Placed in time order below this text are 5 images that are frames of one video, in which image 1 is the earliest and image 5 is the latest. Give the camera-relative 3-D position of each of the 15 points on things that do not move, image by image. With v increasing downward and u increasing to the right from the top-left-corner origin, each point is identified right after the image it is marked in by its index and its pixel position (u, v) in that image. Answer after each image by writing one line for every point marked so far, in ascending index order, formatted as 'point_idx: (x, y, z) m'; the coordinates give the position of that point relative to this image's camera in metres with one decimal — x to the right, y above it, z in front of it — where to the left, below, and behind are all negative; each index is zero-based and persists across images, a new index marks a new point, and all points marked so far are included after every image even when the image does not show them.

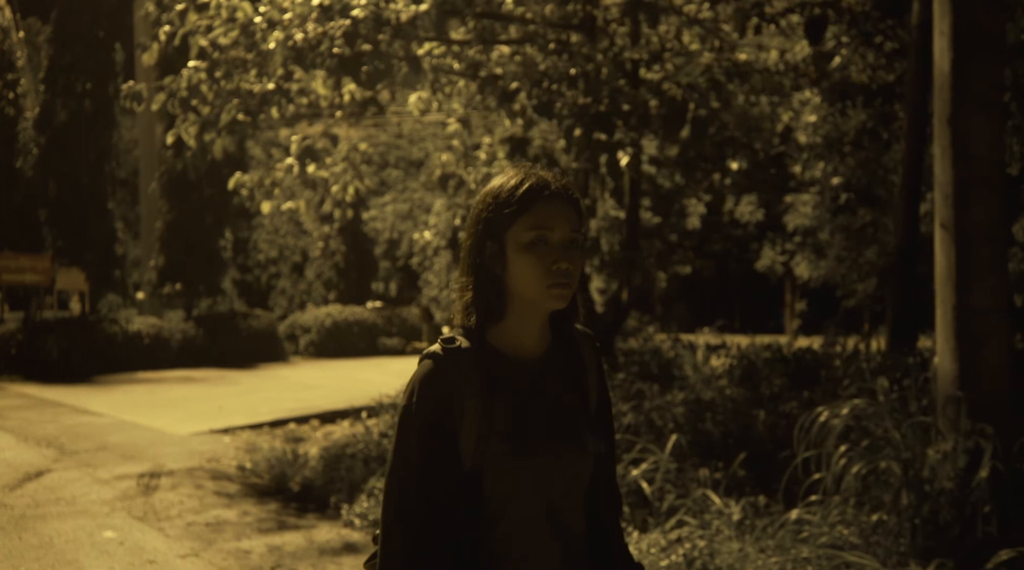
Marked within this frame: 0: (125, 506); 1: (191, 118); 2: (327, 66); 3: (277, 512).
0: (-3.4, -2.0, +8.3) m
1: (-3.6, +2.0, +10.8) m
2: (-2.1, +2.4, +10.4) m
3: (-2.0, -1.9, +7.9) m
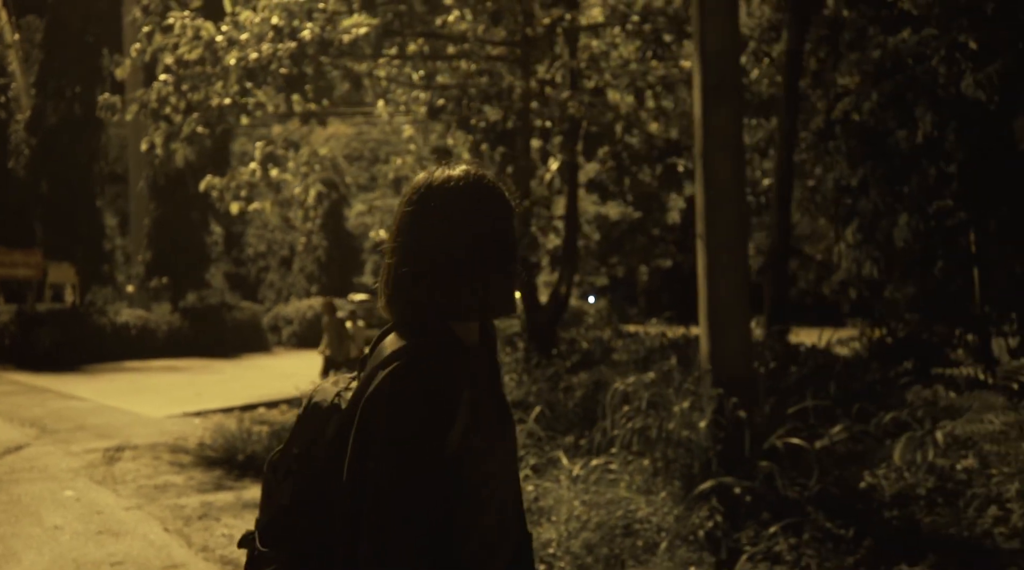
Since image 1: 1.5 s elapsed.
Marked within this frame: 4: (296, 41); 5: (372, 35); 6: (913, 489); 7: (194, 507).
0: (-4.3, -1.9, +9.6) m
1: (-4.5, +2.1, +12.0) m
2: (-3.0, +2.5, +11.6) m
3: (-2.9, -1.9, +9.1) m
4: (-2.6, +3.0, +11.4) m
5: (-1.8, +3.1, +11.8) m
6: (+2.2, -1.1, +5.0) m
7: (-2.7, -1.9, +7.9) m
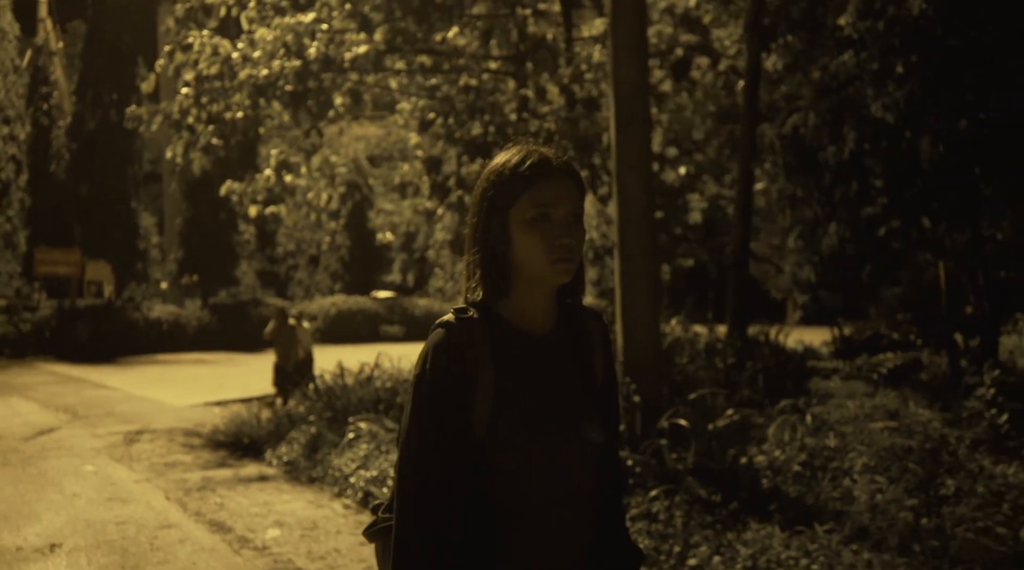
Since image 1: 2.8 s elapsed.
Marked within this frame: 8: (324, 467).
0: (-4.6, -1.9, +10.7) m
1: (-4.6, +2.1, +13.1) m
2: (-3.1, +2.5, +12.7) m
3: (-3.2, -1.9, +10.2) m
4: (-2.8, +3.0, +12.5) m
5: (-1.9, +3.1, +12.8) m
6: (+1.7, -1.1, +5.9) m
7: (-3.0, -1.9, +8.9) m
8: (-1.7, -1.7, +8.6) m
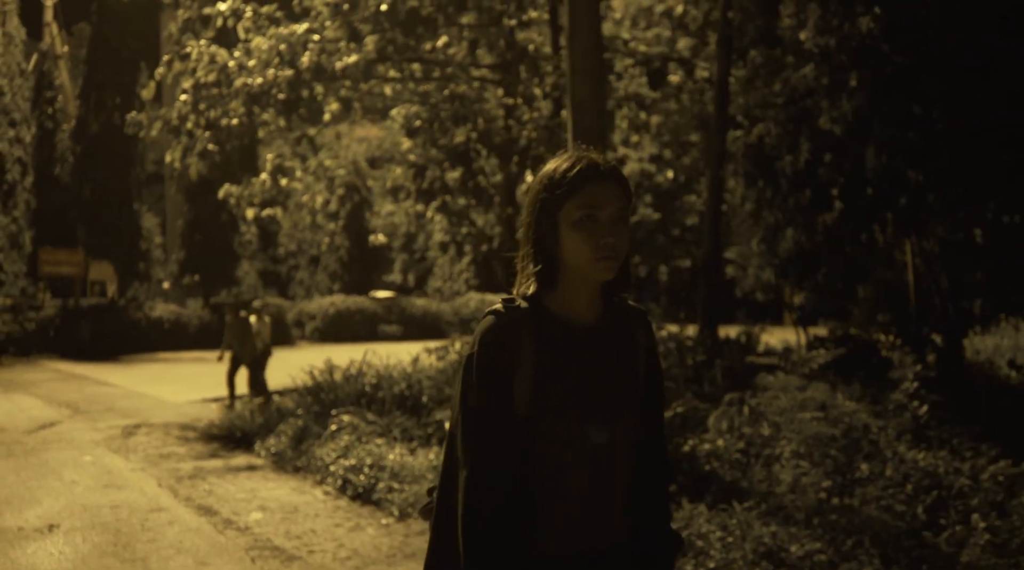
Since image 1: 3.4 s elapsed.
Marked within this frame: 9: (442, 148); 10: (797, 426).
0: (-4.9, -1.9, +11.2) m
1: (-4.9, +2.1, +13.6) m
2: (-3.4, +2.5, +13.2) m
3: (-3.4, -1.9, +10.7) m
4: (-3.0, +3.0, +13.0) m
5: (-2.2, +3.1, +13.3) m
6: (+1.4, -1.1, +6.4) m
7: (-3.3, -1.9, +9.5) m
8: (-2.0, -1.7, +9.1) m
9: (-1.1, +2.0, +13.7) m
10: (+2.0, -1.0, +6.4) m
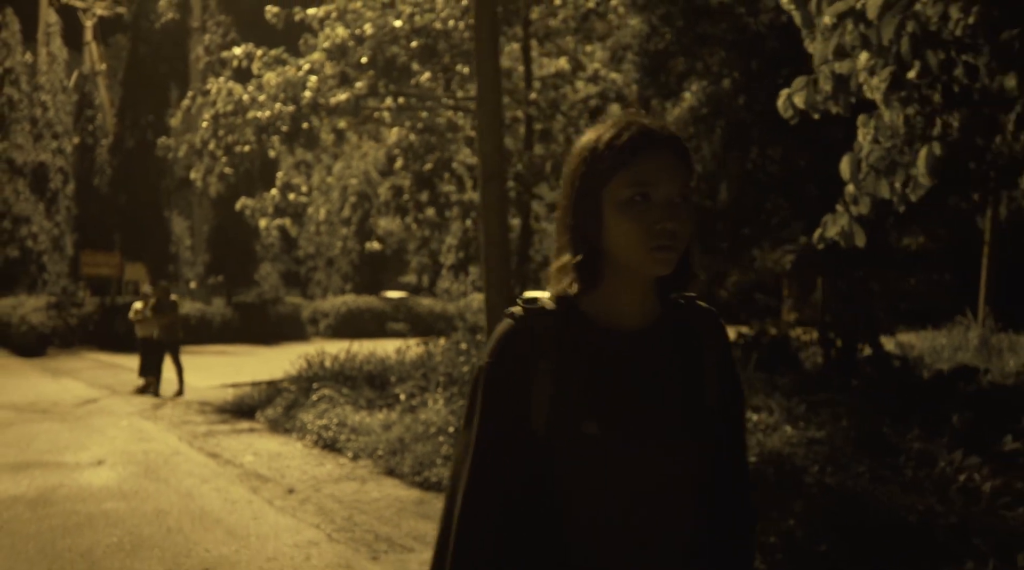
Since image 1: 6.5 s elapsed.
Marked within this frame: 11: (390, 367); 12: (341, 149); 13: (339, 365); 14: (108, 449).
0: (-5.5, -1.9, +13.9) m
1: (-5.4, +2.1, +16.3) m
2: (-3.9, +2.5, +15.8) m
3: (-4.1, -1.9, +13.3) m
4: (-3.6, +3.0, +15.6) m
5: (-2.7, +3.1, +15.9) m
6: (+0.6, -1.2, +8.8) m
7: (-4.0, -1.9, +12.1) m
8: (-2.7, -1.7, +11.7) m
9: (-1.7, +2.0, +16.2) m
10: (+1.1, -1.0, +8.8) m
11: (-1.8, -1.2, +13.5) m
12: (-3.0, +2.4, +16.3) m
13: (-2.6, -1.2, +13.9) m
14: (-4.5, -1.8, +10.4) m
